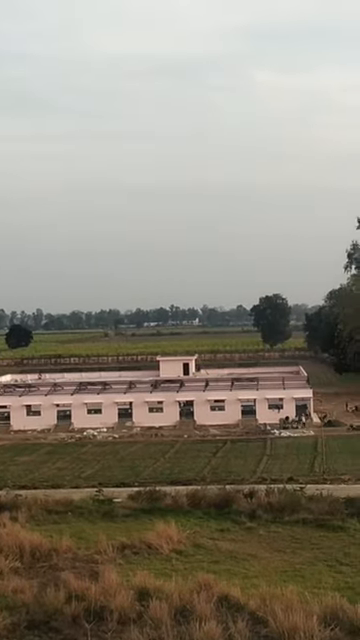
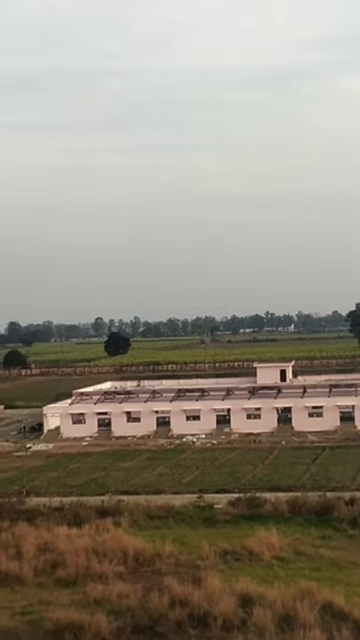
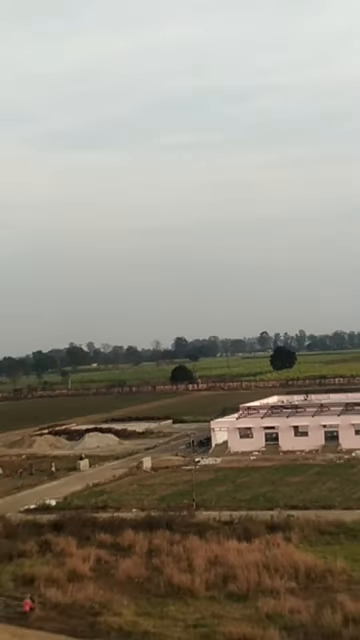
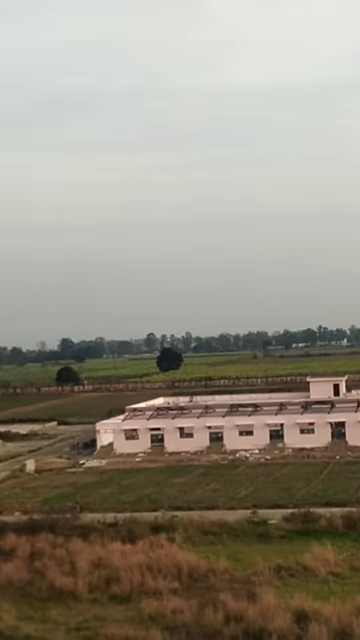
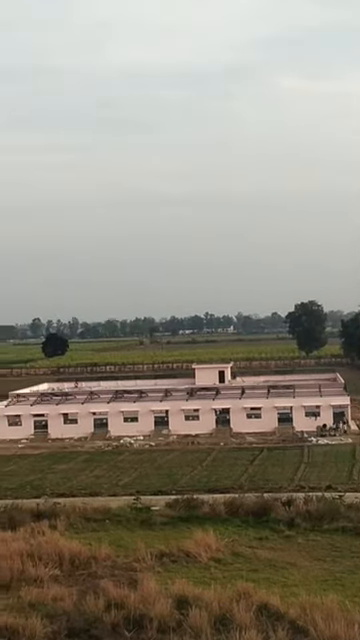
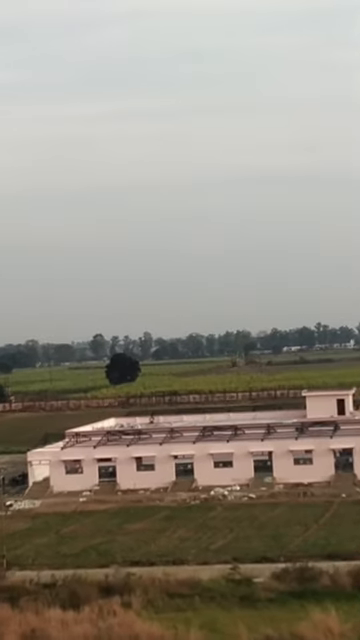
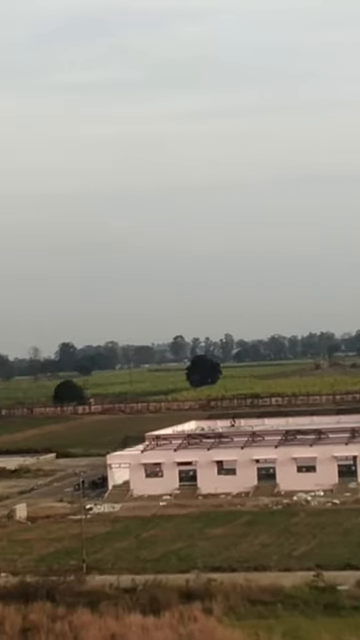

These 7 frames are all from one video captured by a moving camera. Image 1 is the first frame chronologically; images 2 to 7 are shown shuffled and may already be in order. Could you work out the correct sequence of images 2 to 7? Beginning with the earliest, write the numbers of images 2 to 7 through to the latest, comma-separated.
5, 2, 6, 7, 3, 4
